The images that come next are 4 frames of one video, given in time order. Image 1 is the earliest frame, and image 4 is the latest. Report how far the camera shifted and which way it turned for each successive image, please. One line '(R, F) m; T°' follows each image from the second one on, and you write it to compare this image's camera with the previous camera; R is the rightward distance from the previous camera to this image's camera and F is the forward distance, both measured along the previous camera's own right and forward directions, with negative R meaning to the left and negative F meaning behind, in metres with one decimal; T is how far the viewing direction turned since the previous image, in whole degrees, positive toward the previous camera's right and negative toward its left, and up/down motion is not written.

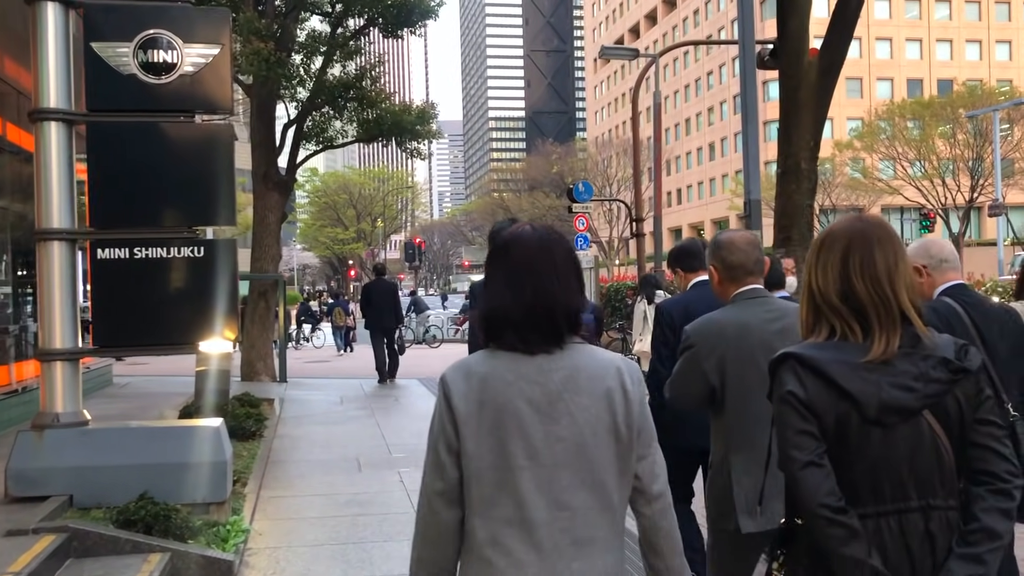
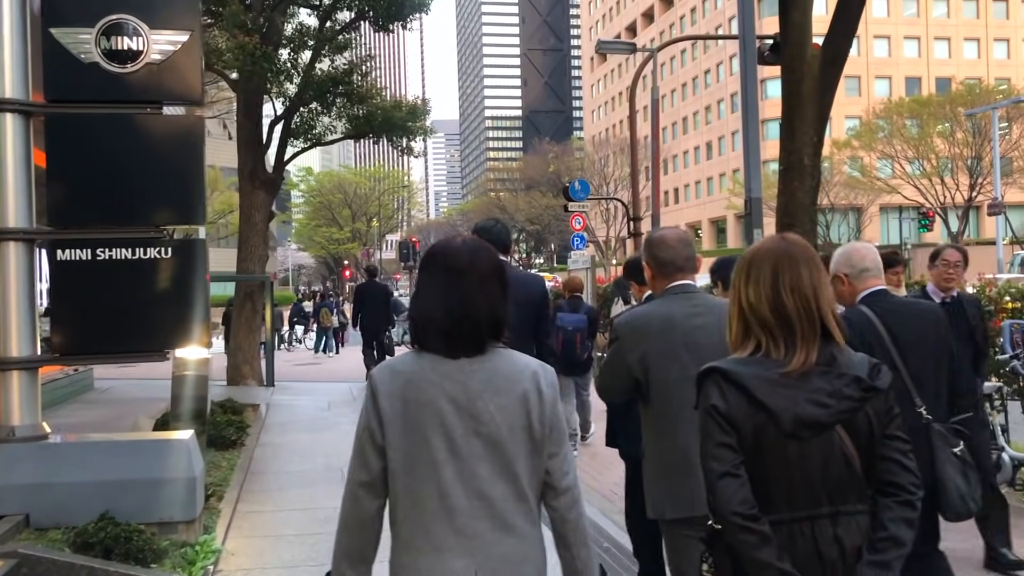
(0.0, +0.3) m; 0°
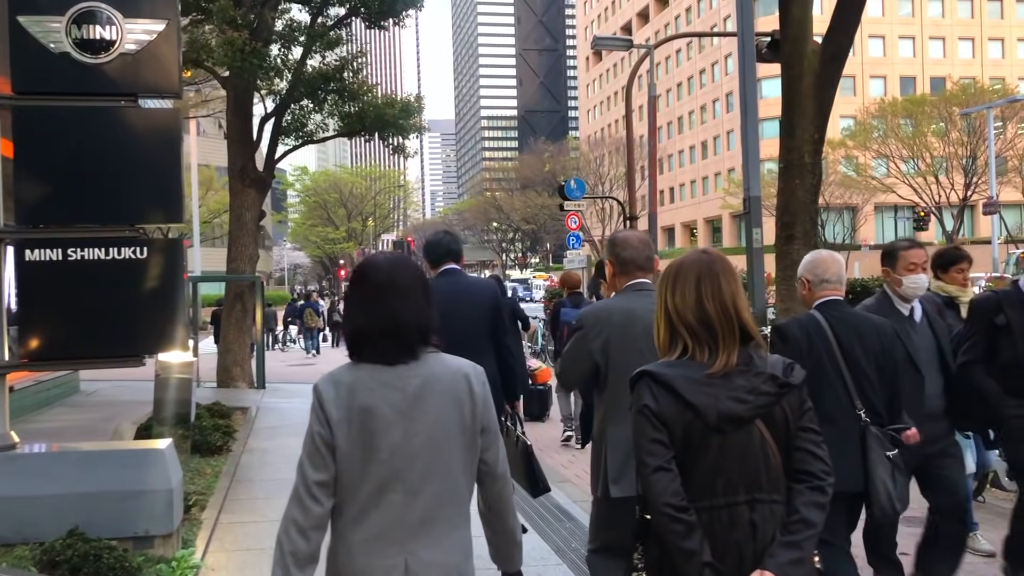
(0.0, +0.2) m; 0°
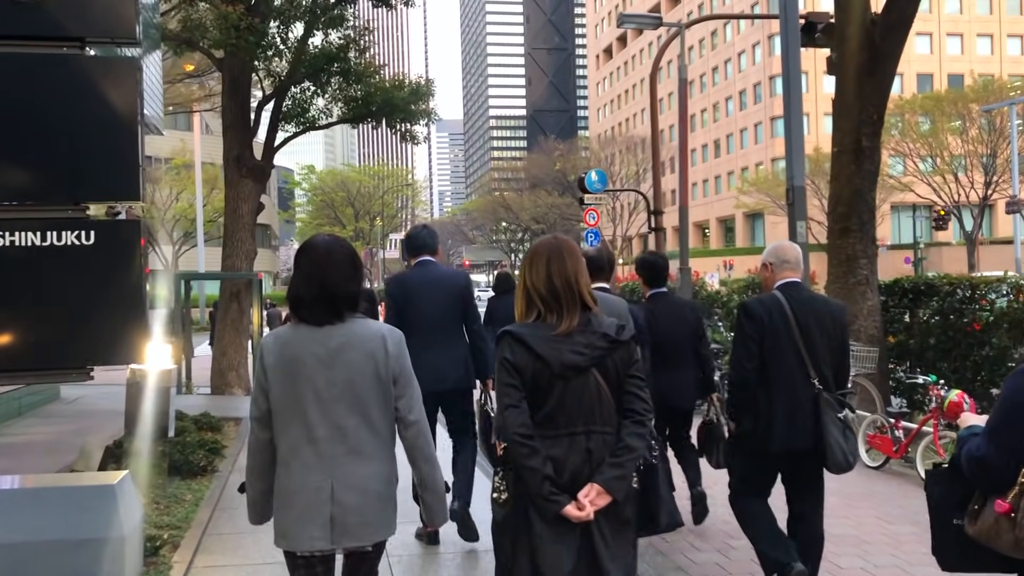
(-0.1, +0.9) m; -1°
